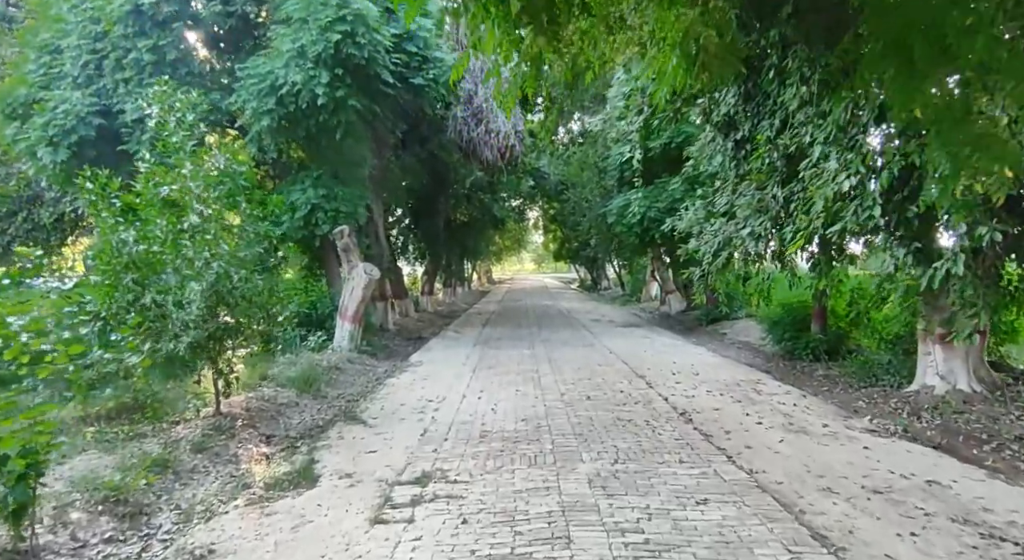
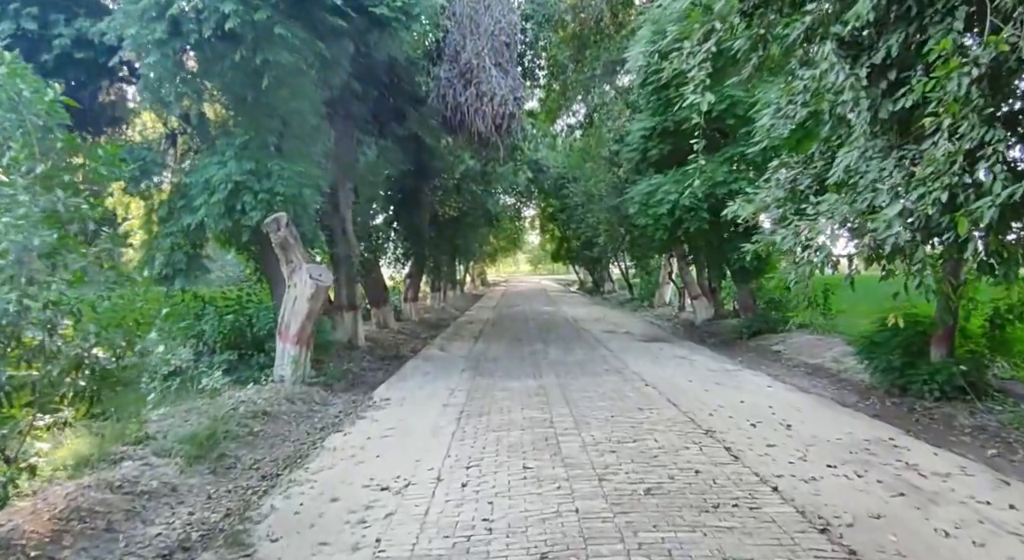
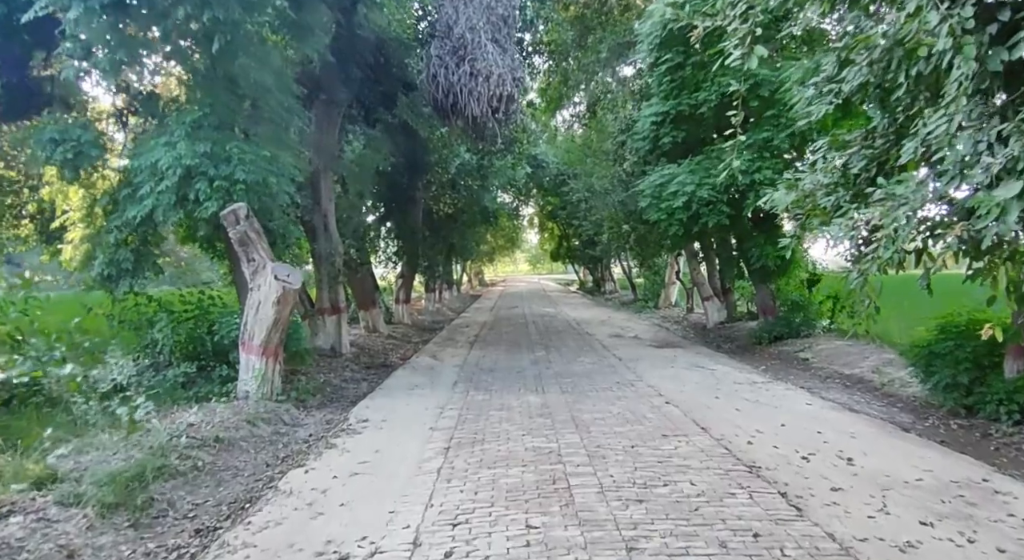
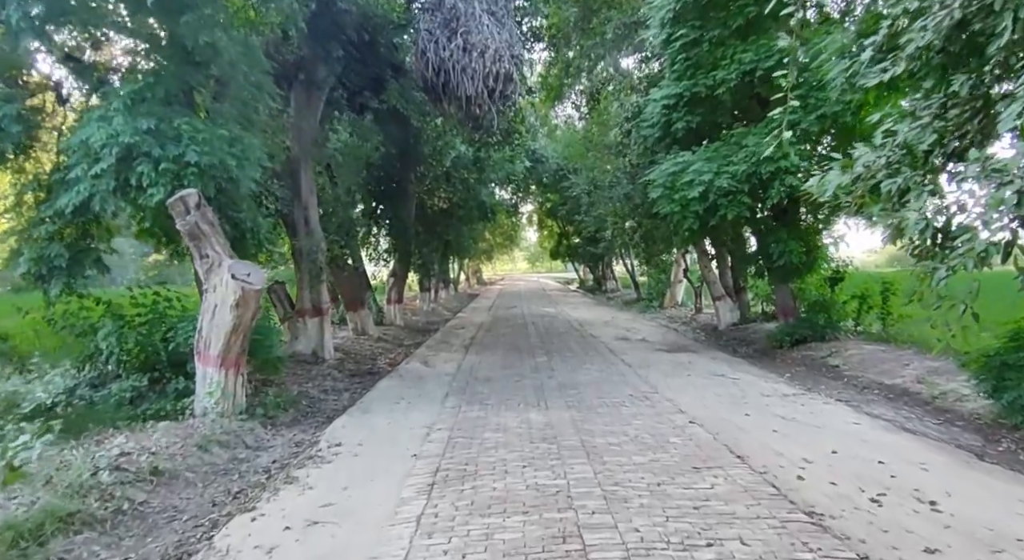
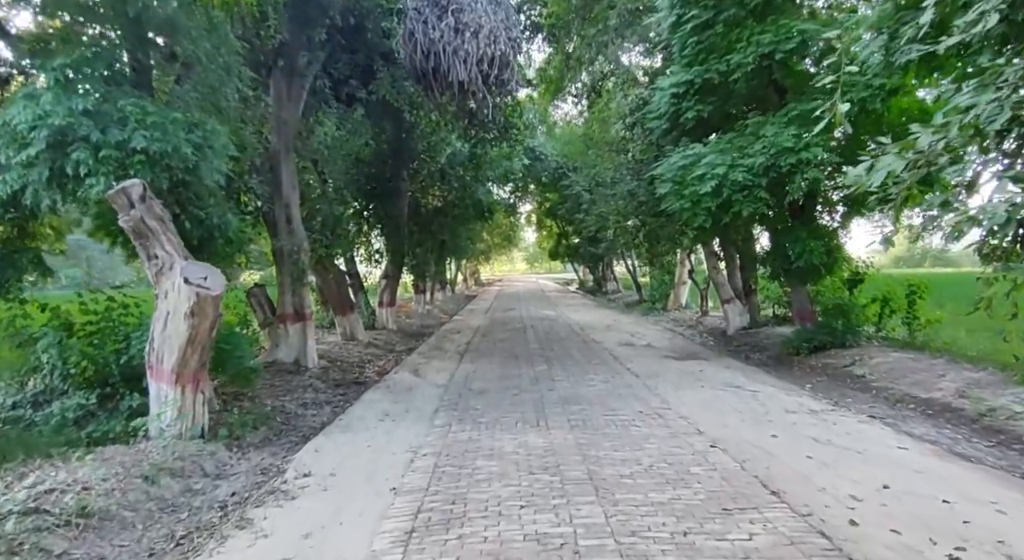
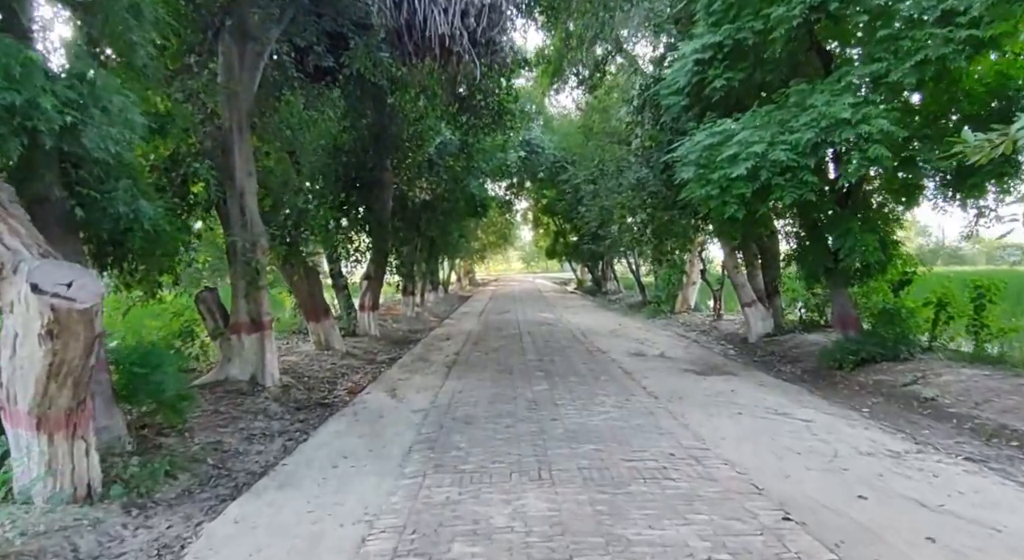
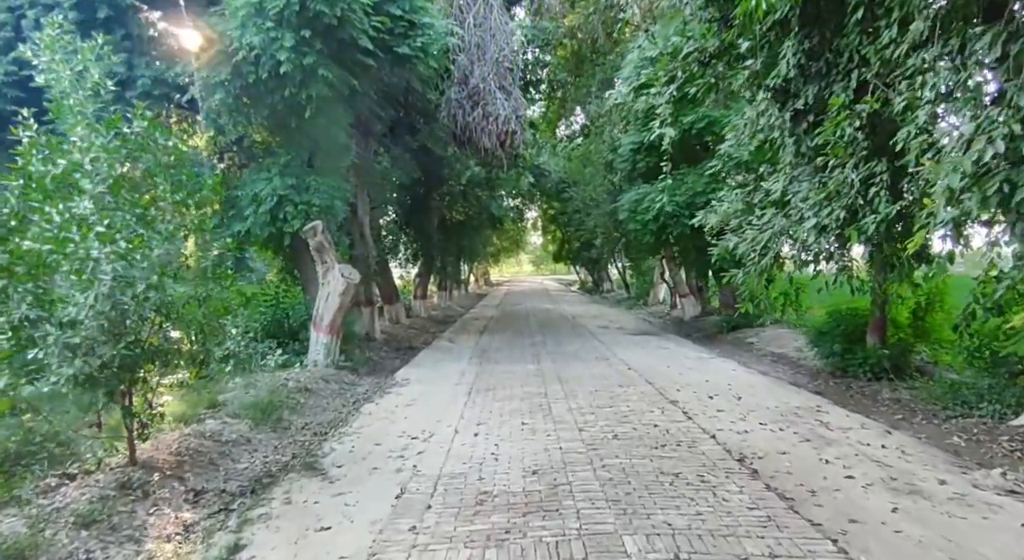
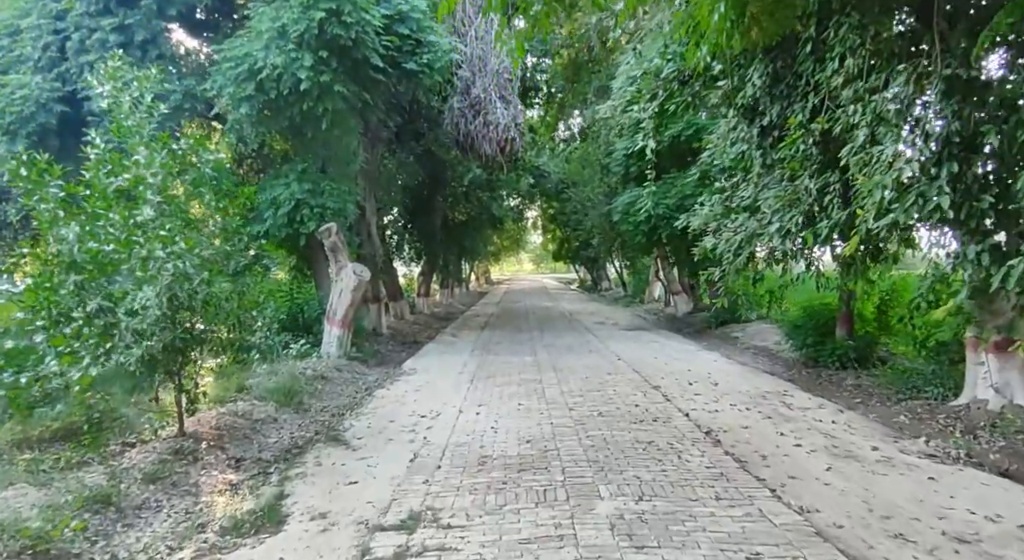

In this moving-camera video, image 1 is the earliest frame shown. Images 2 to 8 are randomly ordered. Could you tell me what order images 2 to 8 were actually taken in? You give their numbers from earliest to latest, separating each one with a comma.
8, 7, 2, 3, 4, 5, 6
